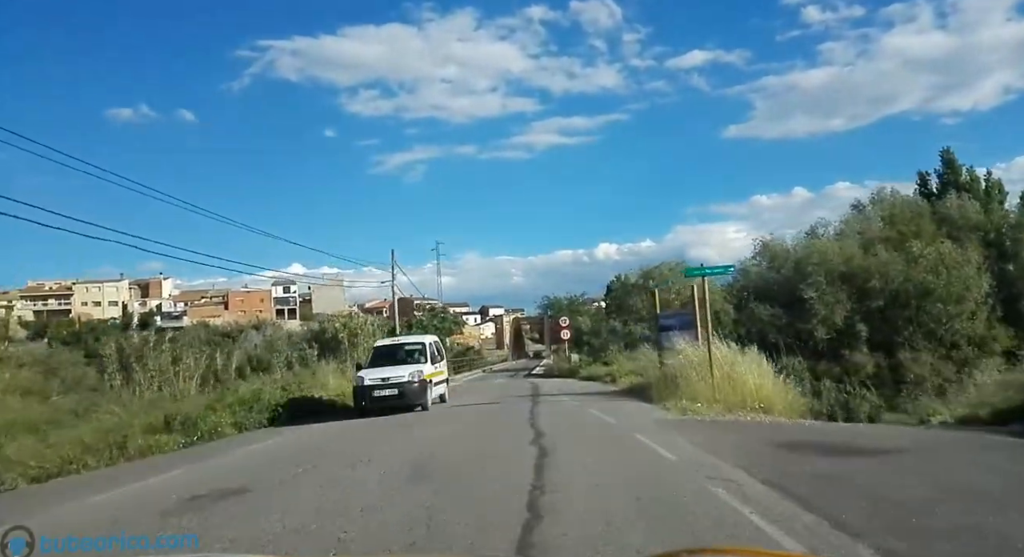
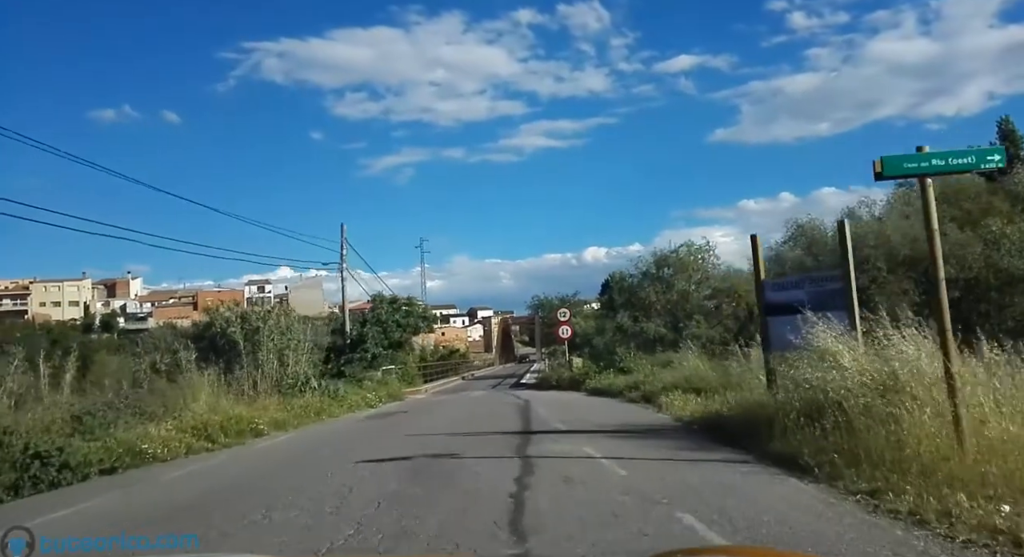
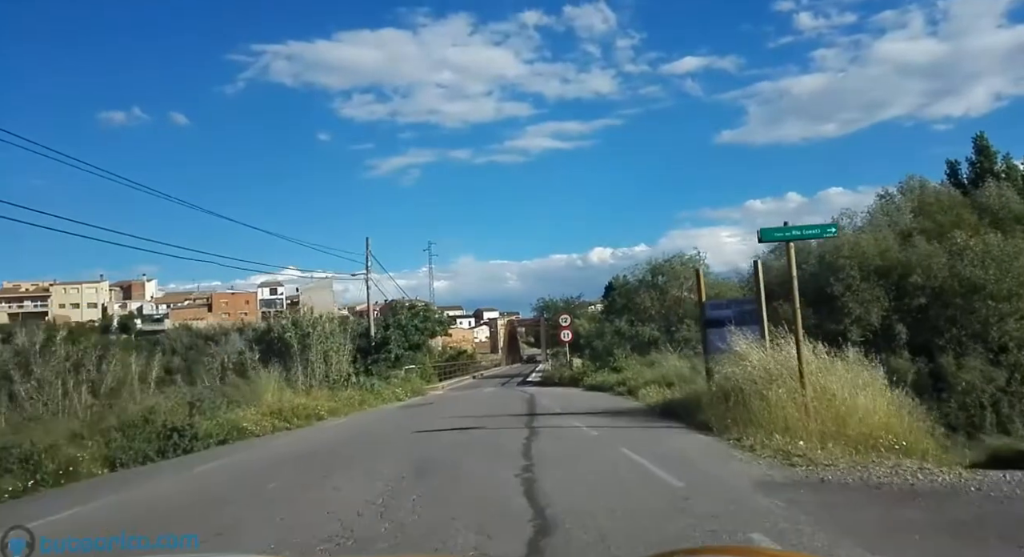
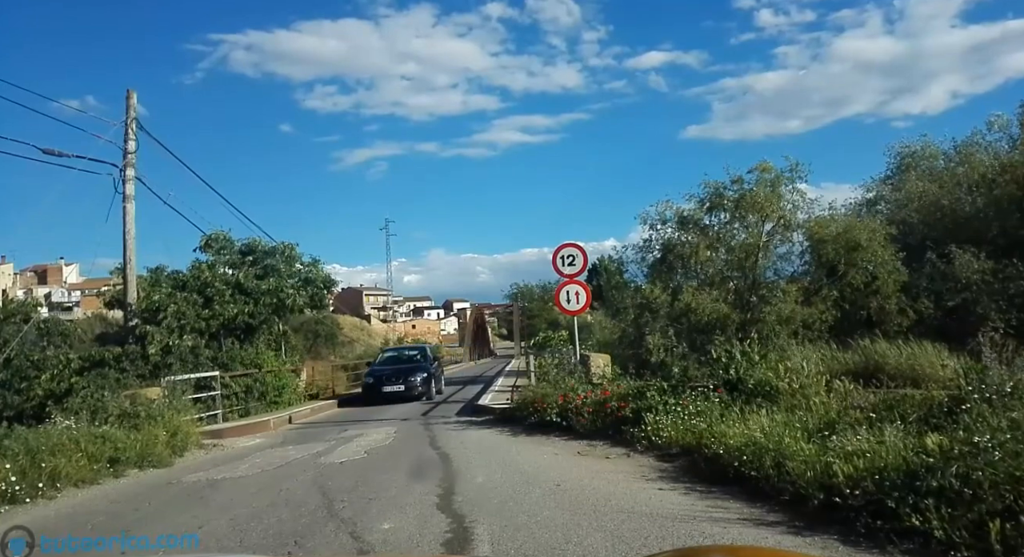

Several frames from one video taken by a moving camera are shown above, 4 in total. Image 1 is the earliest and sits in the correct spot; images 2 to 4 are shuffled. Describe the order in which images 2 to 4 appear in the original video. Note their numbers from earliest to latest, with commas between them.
3, 2, 4
